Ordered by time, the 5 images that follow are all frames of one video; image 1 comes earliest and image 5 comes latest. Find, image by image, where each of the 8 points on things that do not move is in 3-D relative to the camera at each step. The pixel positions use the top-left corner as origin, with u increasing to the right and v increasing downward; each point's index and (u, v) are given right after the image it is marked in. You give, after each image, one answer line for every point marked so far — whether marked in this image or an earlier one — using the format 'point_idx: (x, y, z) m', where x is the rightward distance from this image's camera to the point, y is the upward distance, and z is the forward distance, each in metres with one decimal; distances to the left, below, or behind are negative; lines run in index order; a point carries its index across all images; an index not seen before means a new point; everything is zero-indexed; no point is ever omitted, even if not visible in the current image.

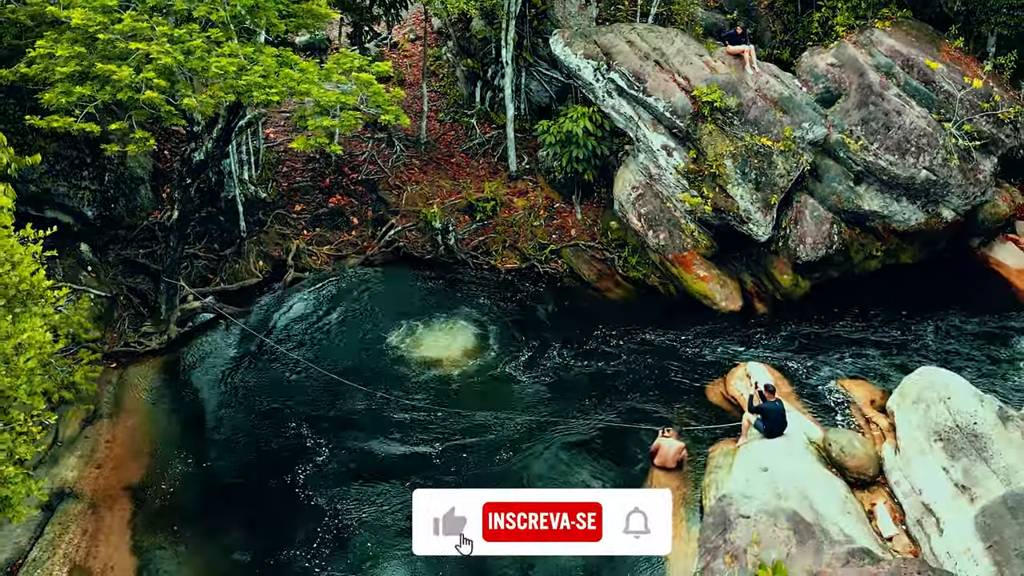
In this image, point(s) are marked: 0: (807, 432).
0: (+6.3, -2.9, +13.5) m
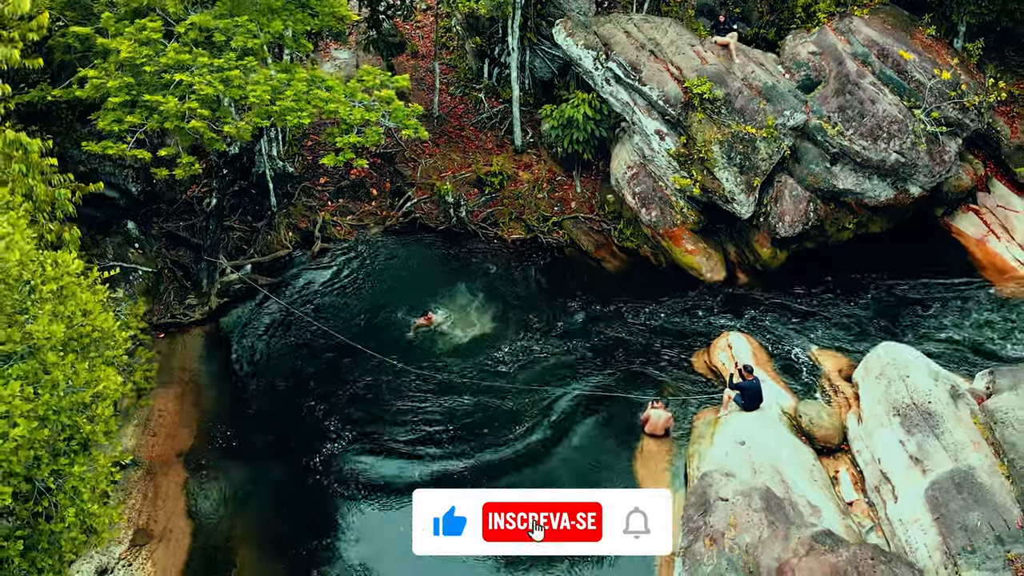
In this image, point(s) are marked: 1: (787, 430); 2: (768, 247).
0: (+6.2, -2.5, +14.7) m
1: (+6.1, -3.0, +14.1) m
2: (+6.8, +1.1, +17.8) m
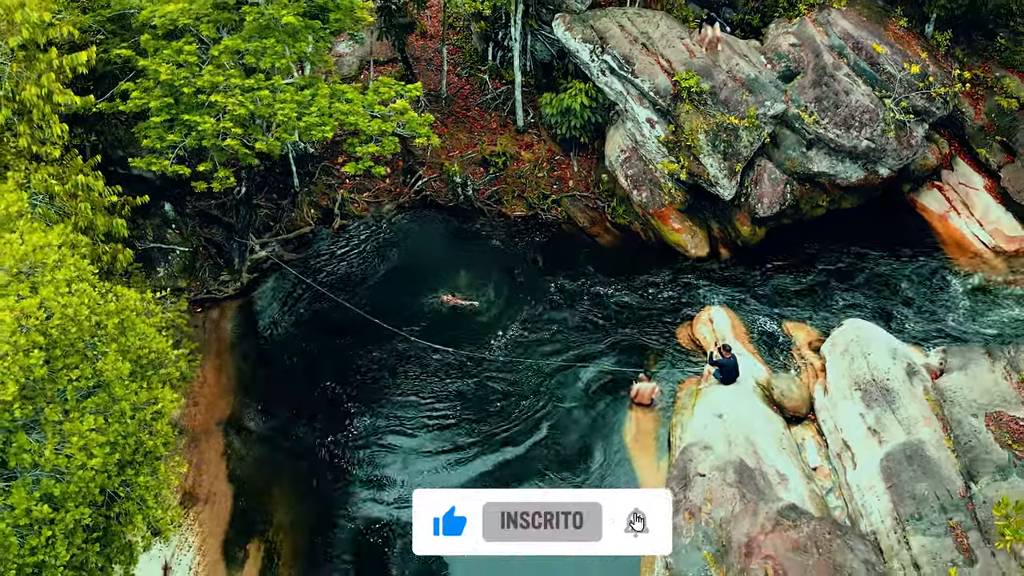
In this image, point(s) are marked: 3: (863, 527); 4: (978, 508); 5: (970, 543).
0: (+6.0, -2.1, +15.8) m
1: (+5.9, -2.6, +15.2) m
2: (+6.8, +1.8, +18.6) m
3: (+7.2, -4.8, +13.0) m
4: (+9.0, -4.2, +12.2) m
5: (+8.6, -4.7, +11.9) m
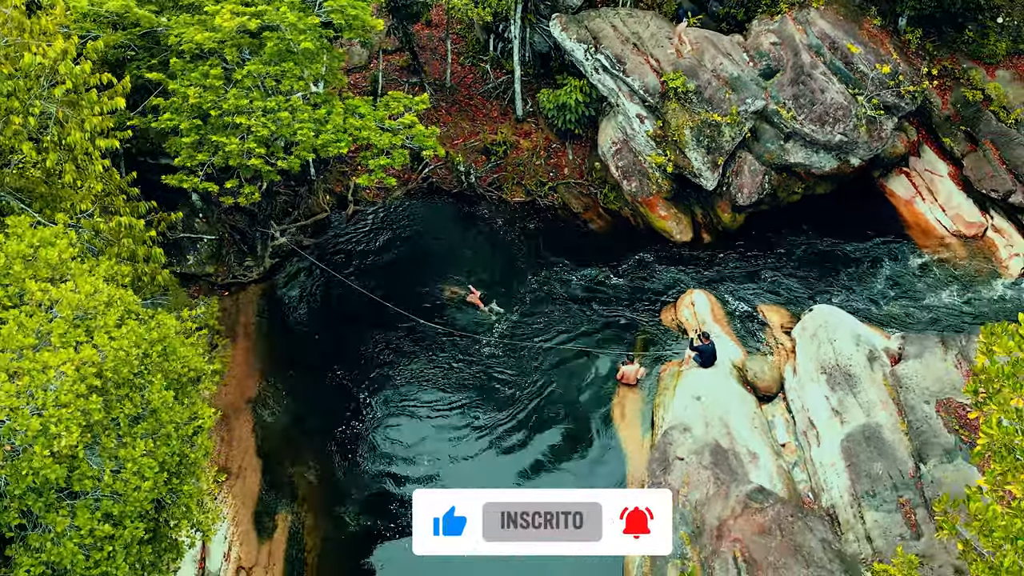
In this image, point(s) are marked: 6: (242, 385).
0: (+5.7, -1.8, +16.8) m
1: (+5.6, -2.4, +16.3) m
2: (+6.6, +2.2, +19.3) m
3: (+6.8, -4.7, +14.1) m
4: (+8.5, -4.1, +13.2) m
5: (+8.2, -4.6, +12.9) m
6: (-7.8, -2.7, +18.2) m
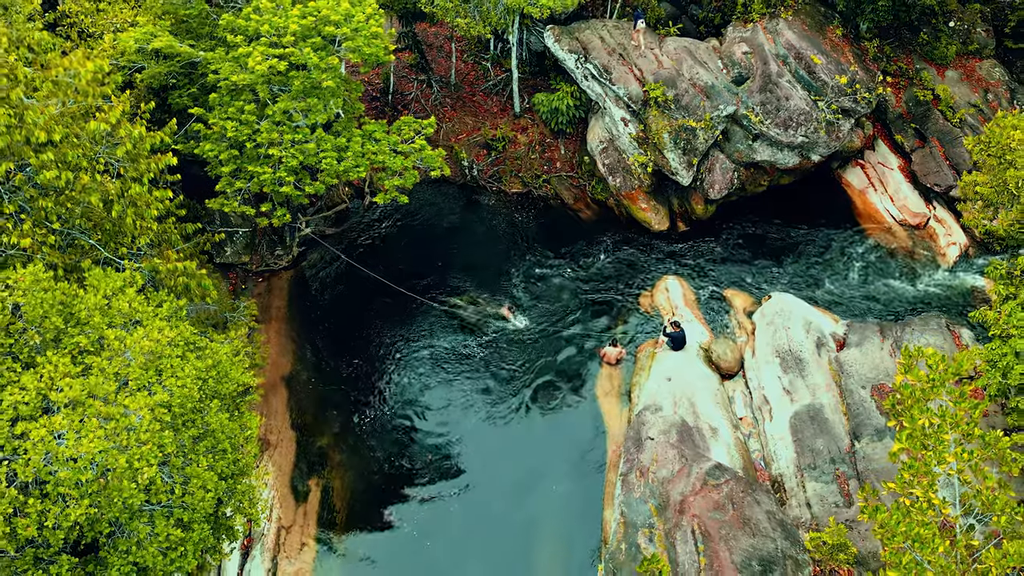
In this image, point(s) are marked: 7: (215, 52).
0: (+5.4, -1.6, +18.6) m
1: (+5.2, -2.2, +18.1) m
2: (+6.4, +2.7, +20.7) m
3: (+6.4, -4.6, +16.0) m
4: (+8.0, -4.1, +15.0) m
5: (+7.6, -4.7, +14.8) m
6: (-8.0, -2.6, +21.0) m
7: (-8.2, +6.4, +17.5) m
